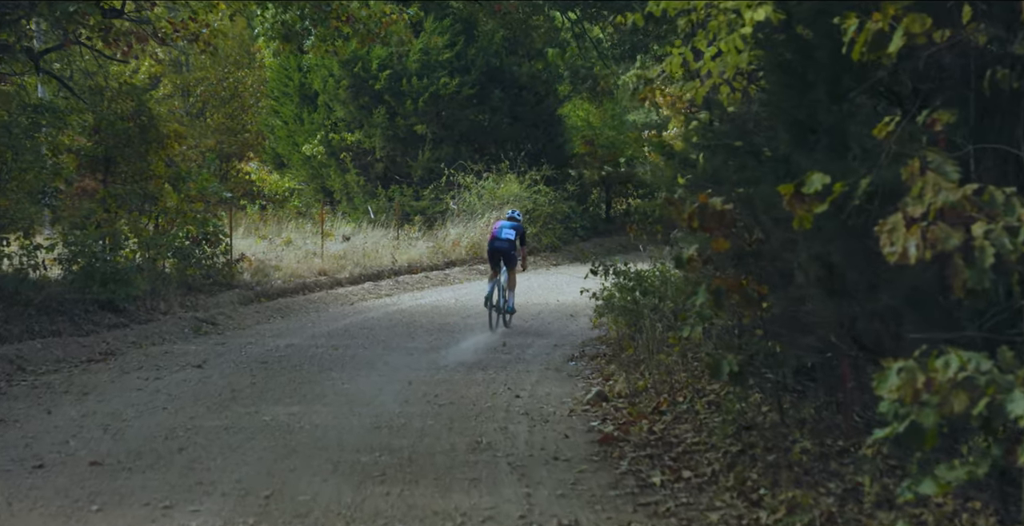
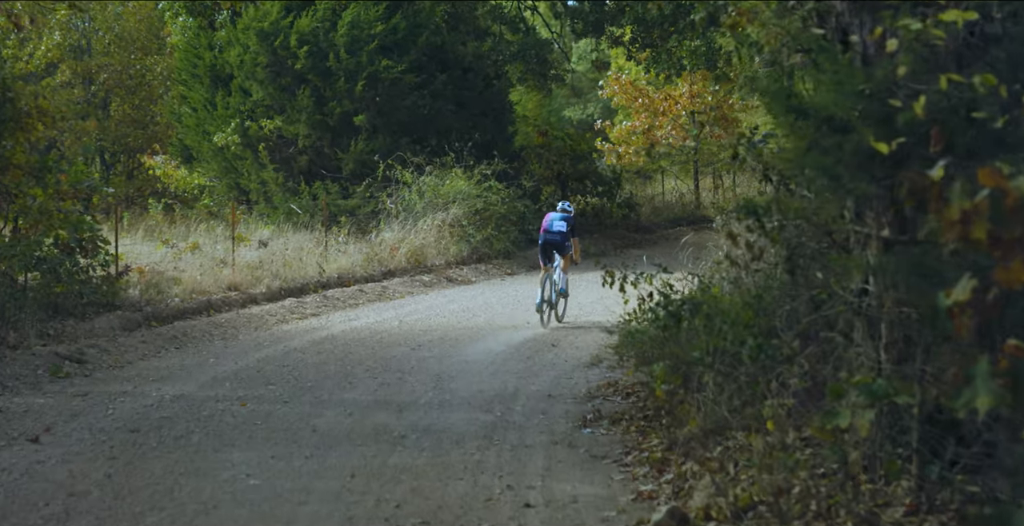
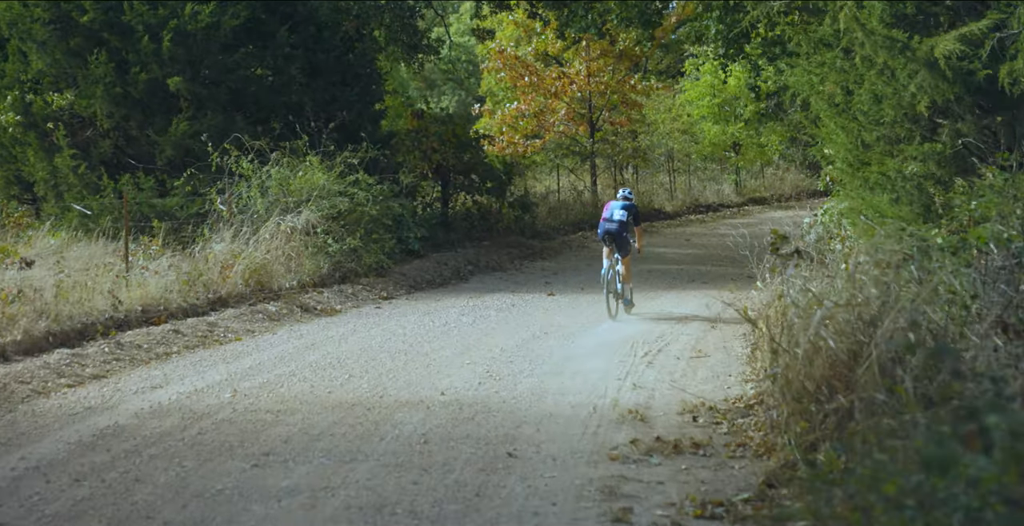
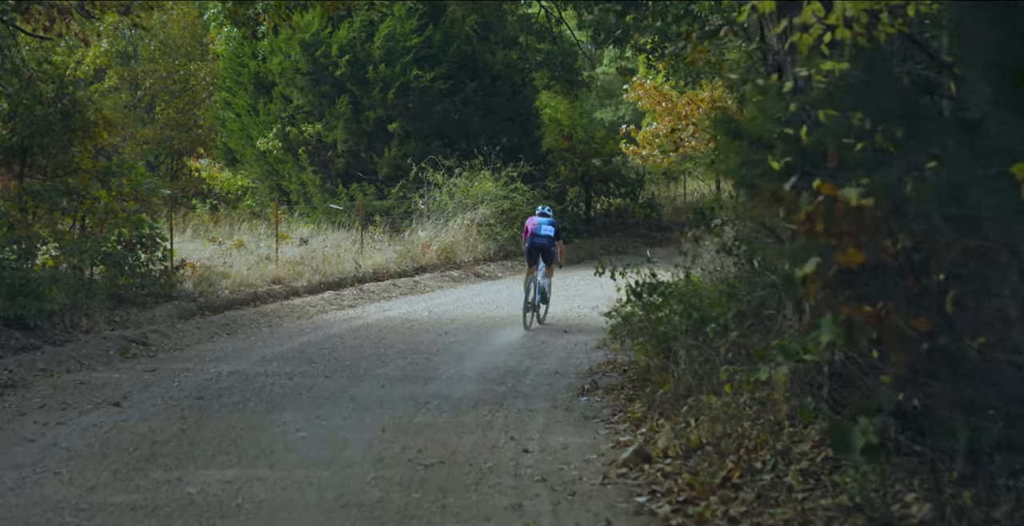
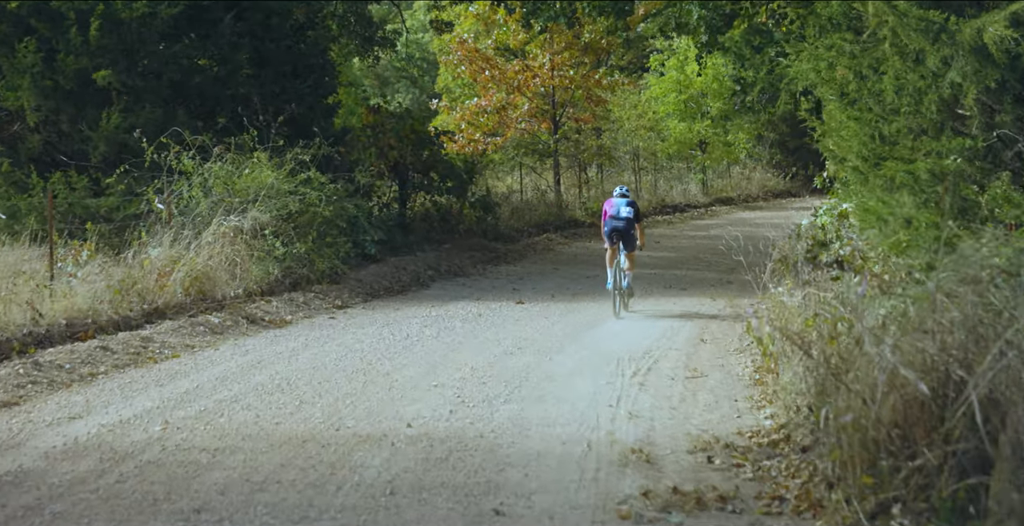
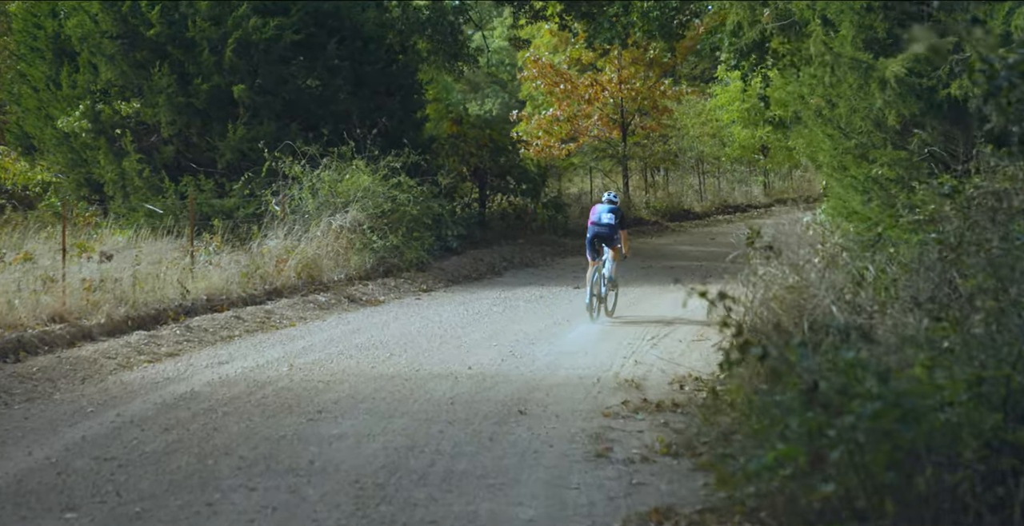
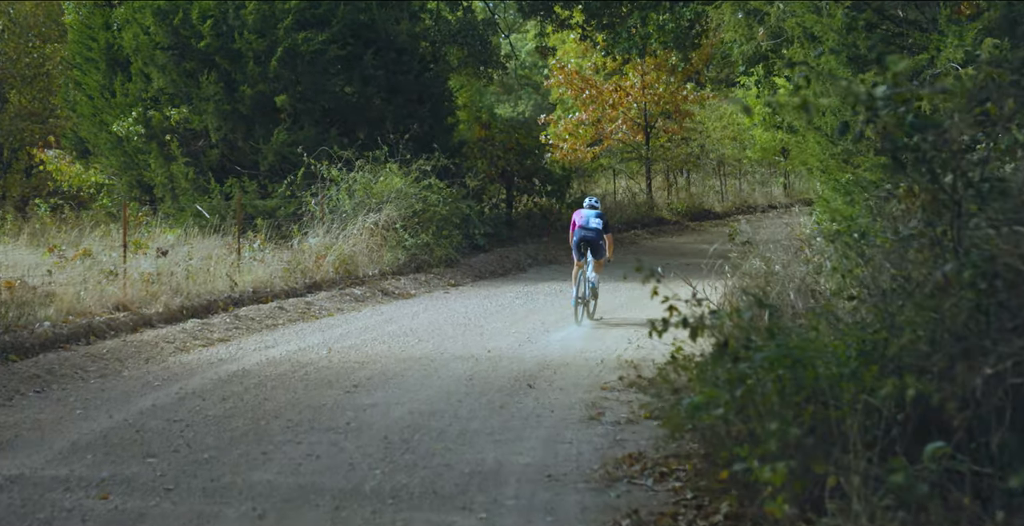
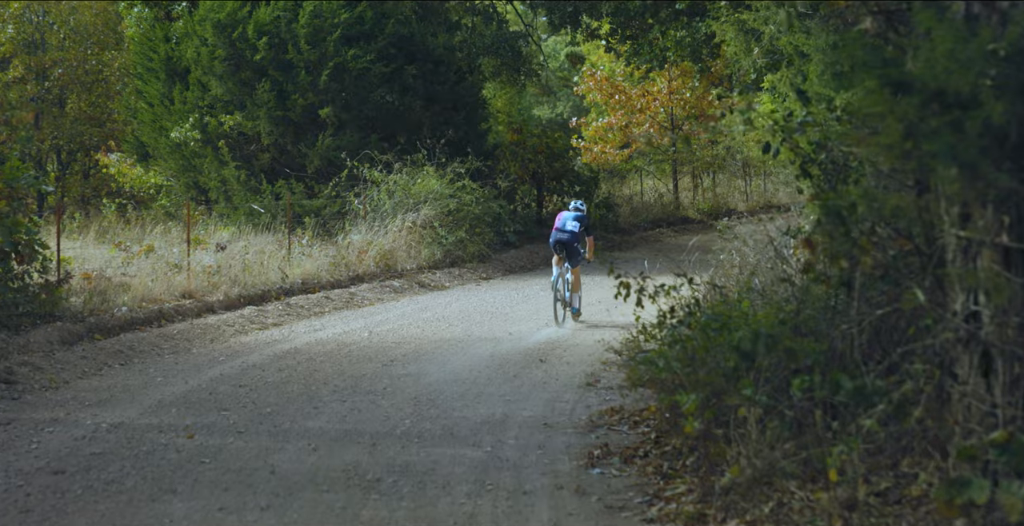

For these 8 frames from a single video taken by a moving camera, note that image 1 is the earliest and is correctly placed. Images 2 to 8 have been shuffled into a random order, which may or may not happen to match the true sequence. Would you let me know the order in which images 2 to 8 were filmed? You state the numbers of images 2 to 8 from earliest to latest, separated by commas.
4, 2, 8, 7, 6, 3, 5
